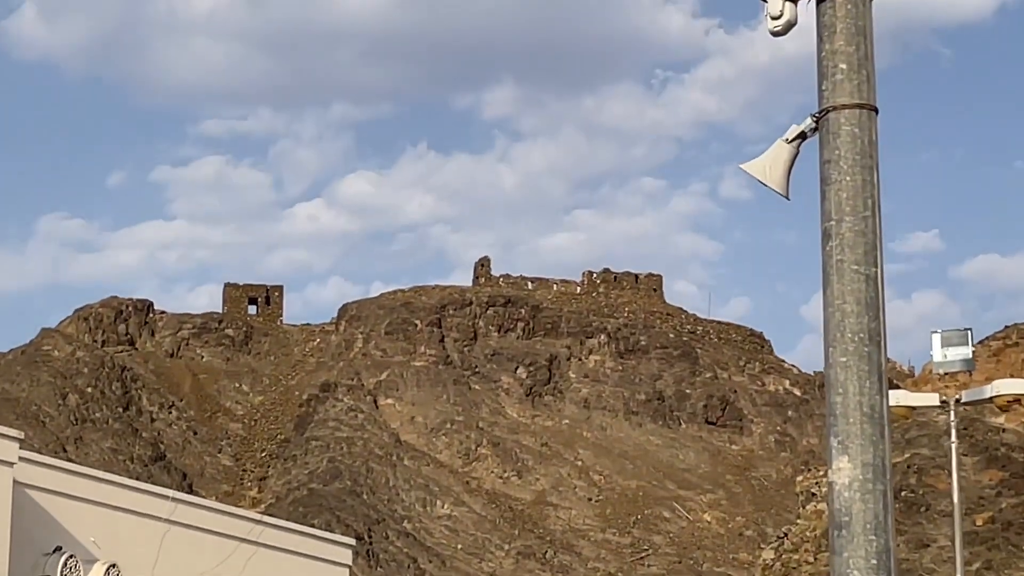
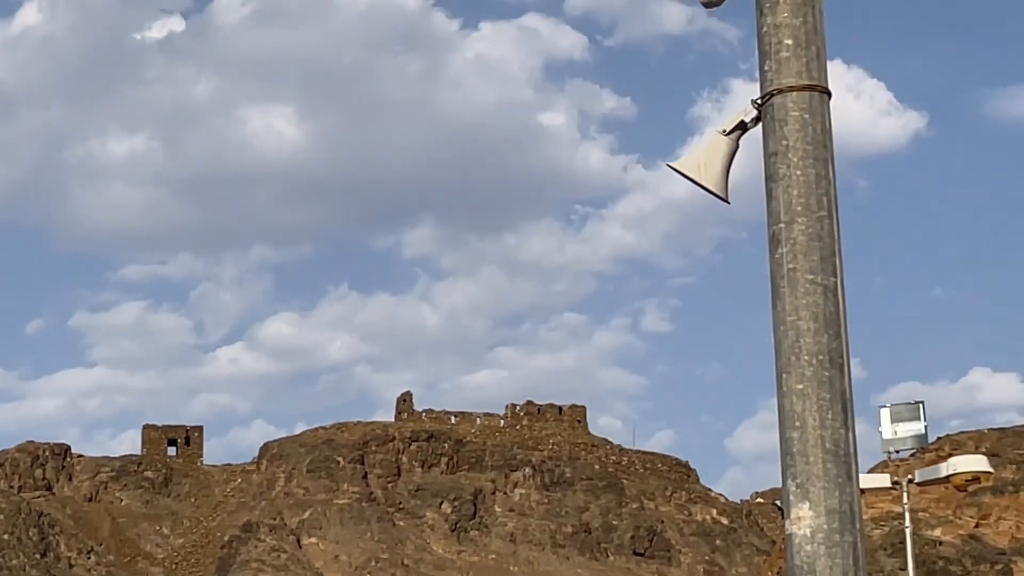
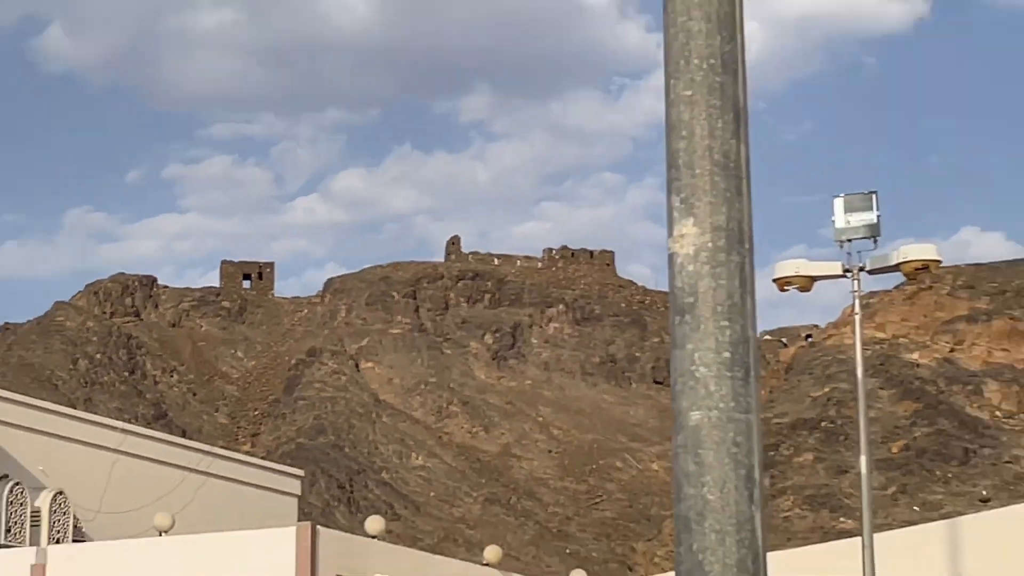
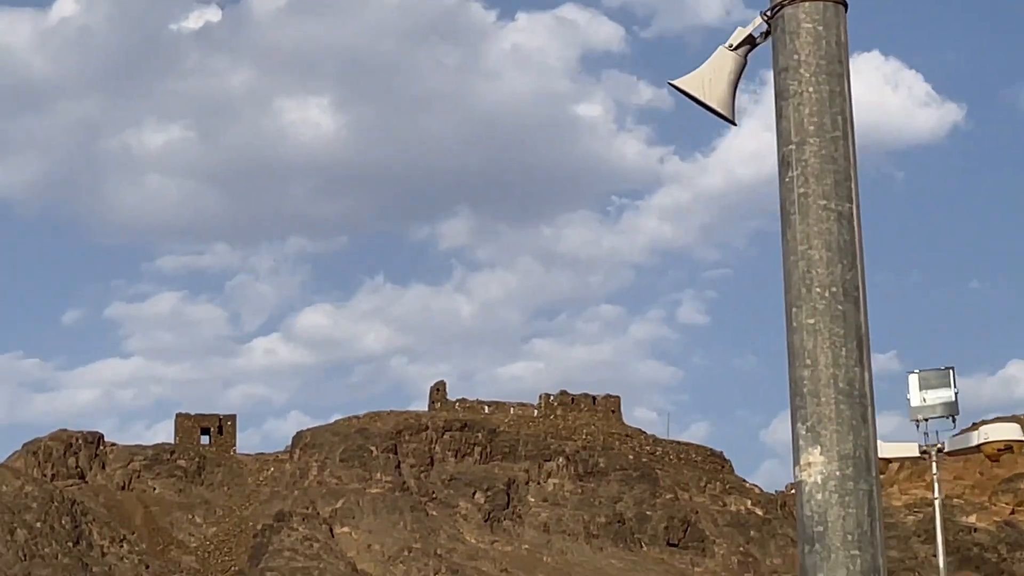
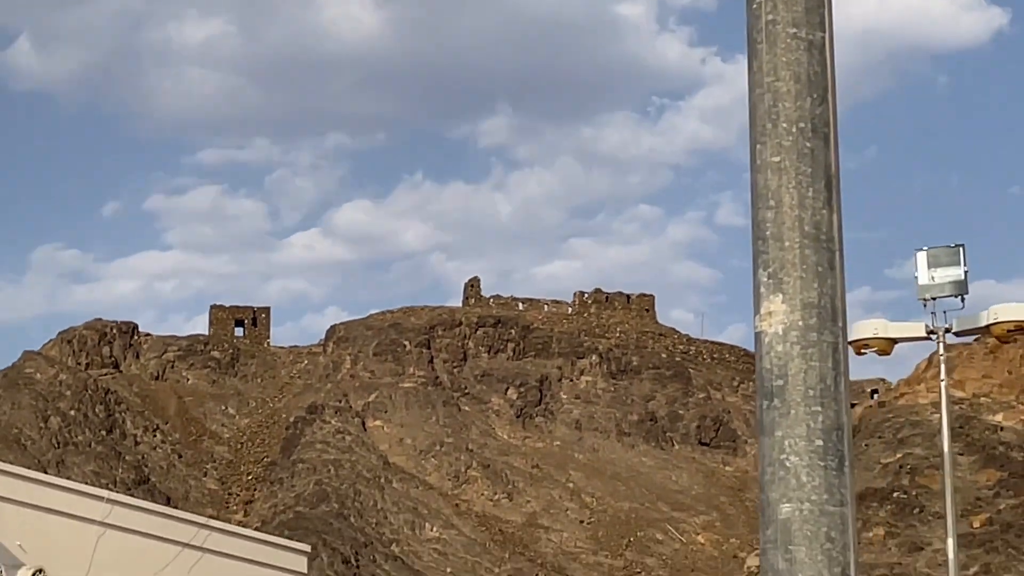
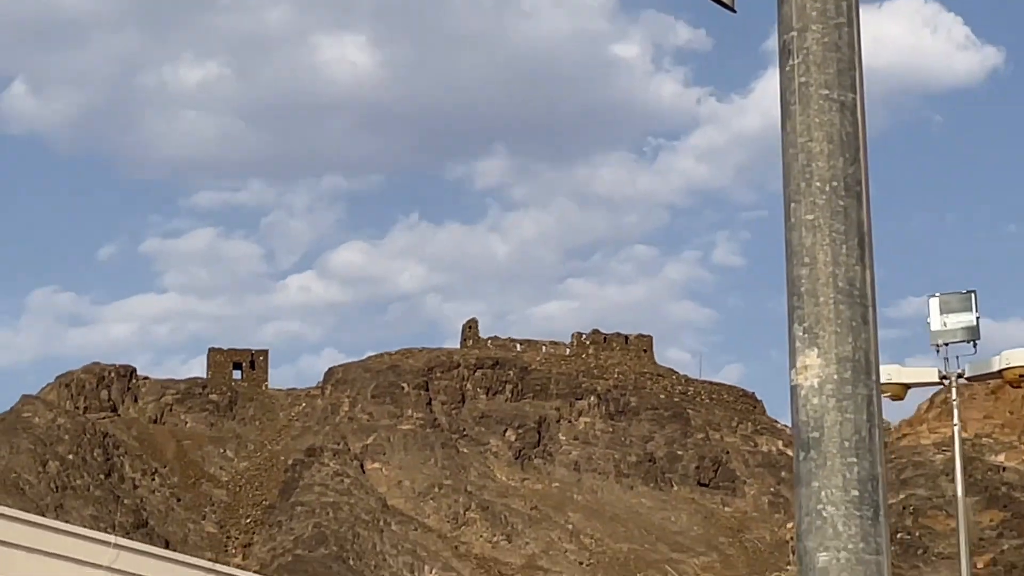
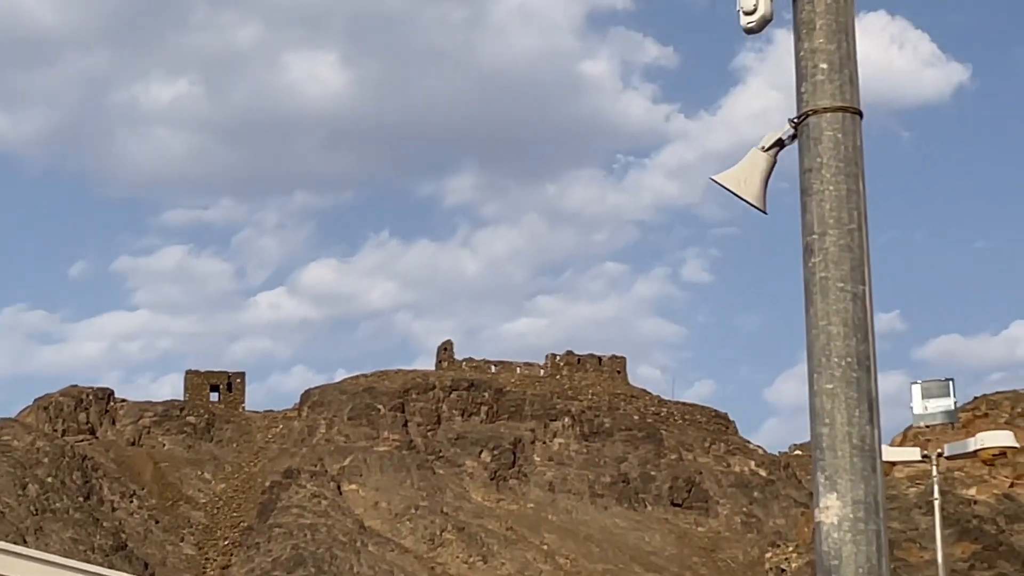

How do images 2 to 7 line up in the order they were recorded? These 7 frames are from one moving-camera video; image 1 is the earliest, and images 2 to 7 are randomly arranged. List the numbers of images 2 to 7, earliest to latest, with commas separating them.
7, 2, 4, 6, 5, 3
